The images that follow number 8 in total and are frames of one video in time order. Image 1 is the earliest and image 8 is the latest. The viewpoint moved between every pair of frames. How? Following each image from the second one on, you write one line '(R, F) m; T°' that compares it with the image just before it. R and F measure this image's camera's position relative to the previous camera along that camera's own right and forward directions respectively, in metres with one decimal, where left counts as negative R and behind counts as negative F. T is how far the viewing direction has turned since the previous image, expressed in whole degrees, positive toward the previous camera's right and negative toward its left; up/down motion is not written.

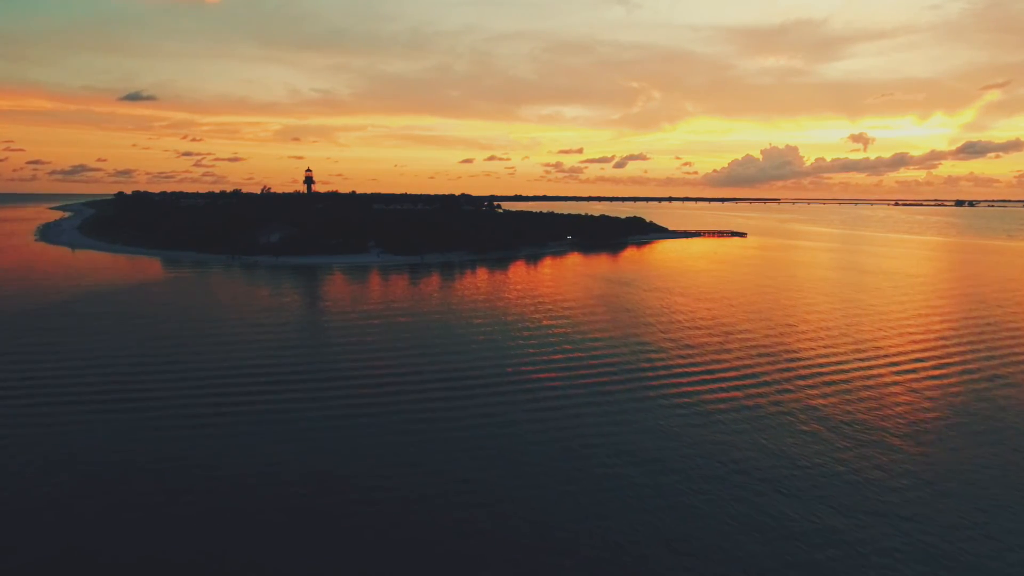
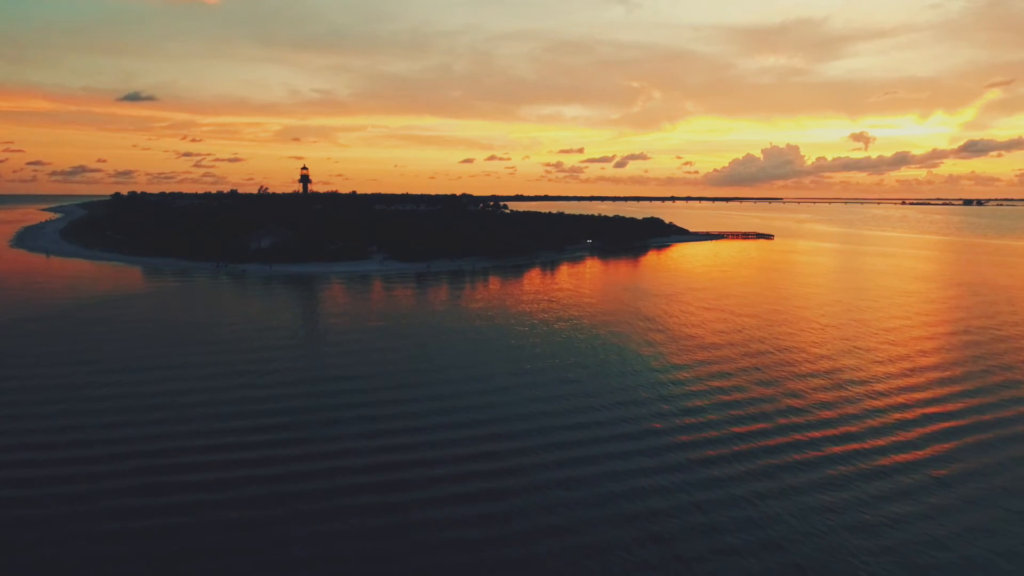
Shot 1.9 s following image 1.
(-1.1, +4.3) m; 0°
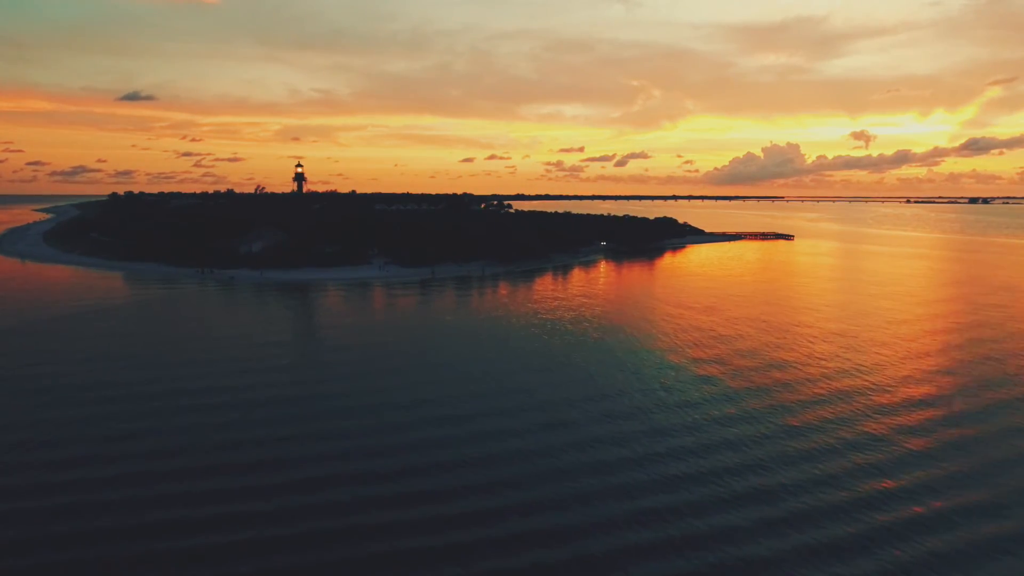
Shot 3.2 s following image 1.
(-0.7, +3.1) m; 0°
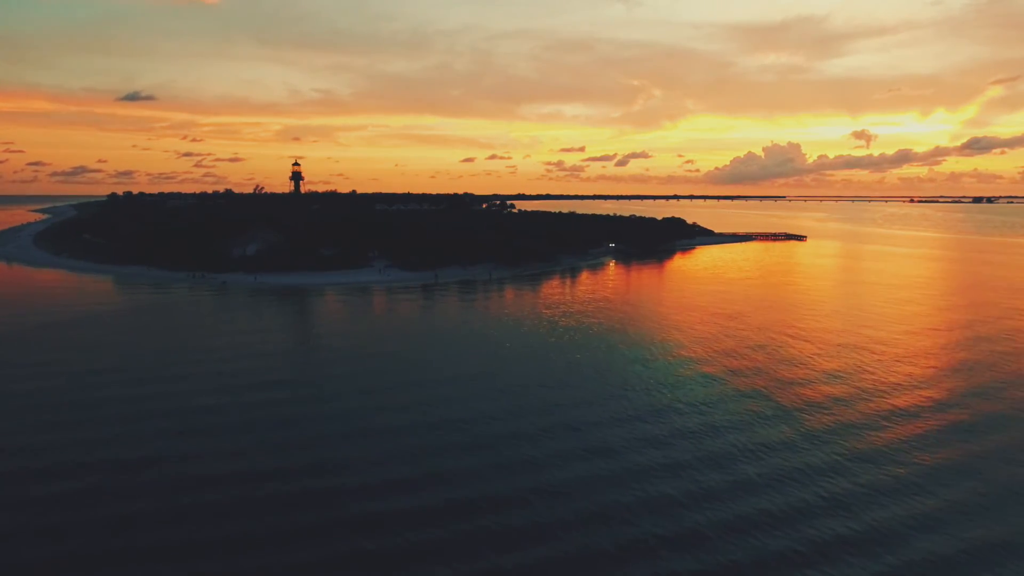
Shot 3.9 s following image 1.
(-0.4, +1.7) m; 0°
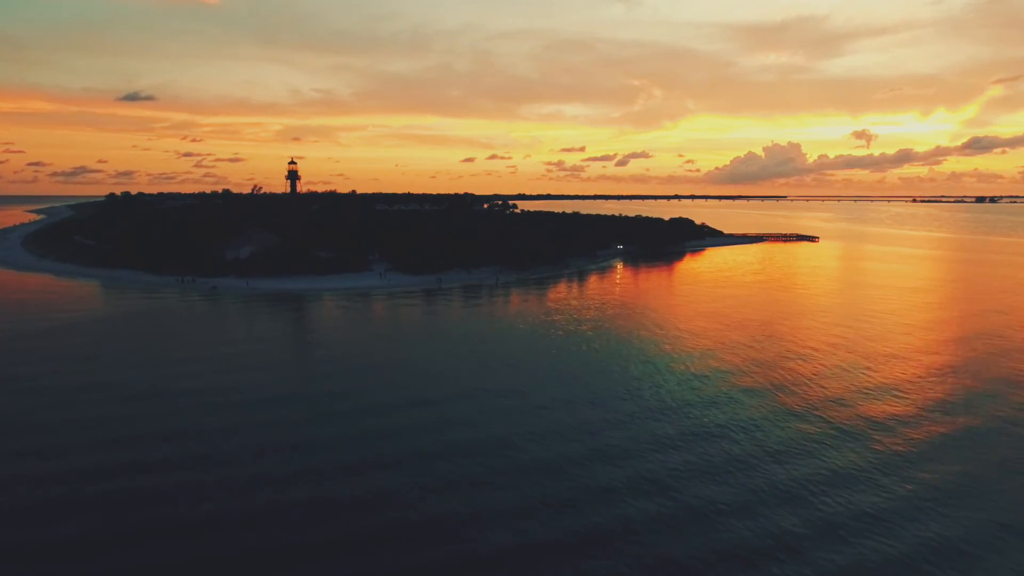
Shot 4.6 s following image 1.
(-0.3, +1.7) m; 0°
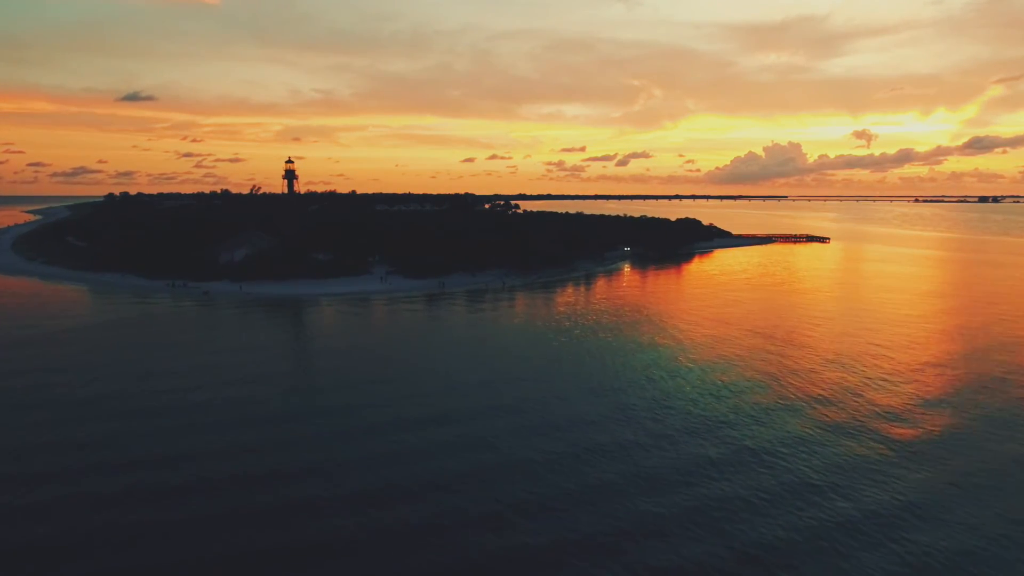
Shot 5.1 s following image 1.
(-0.3, +1.4) m; 0°
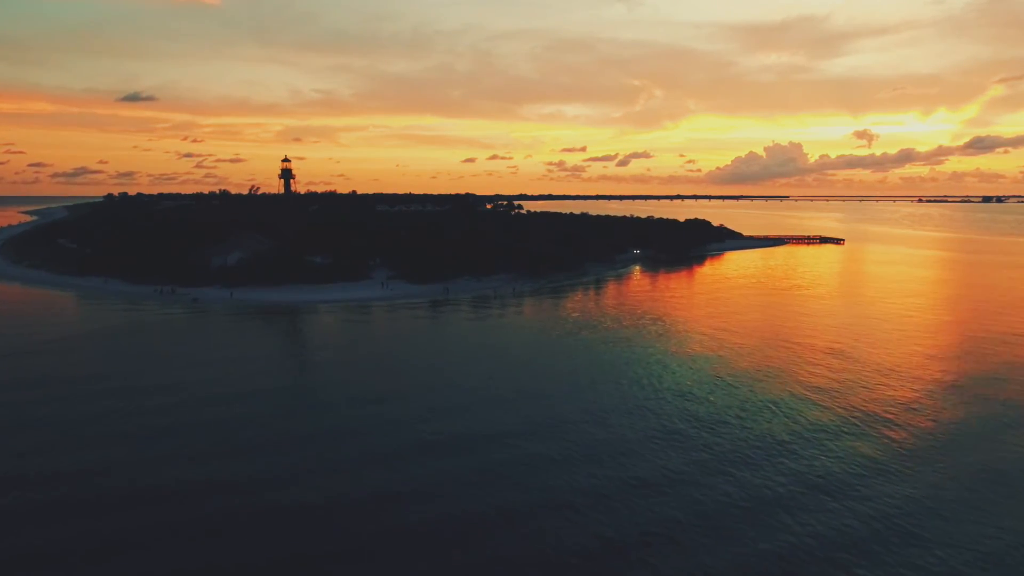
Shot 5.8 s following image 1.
(-0.4, +1.6) m; 0°
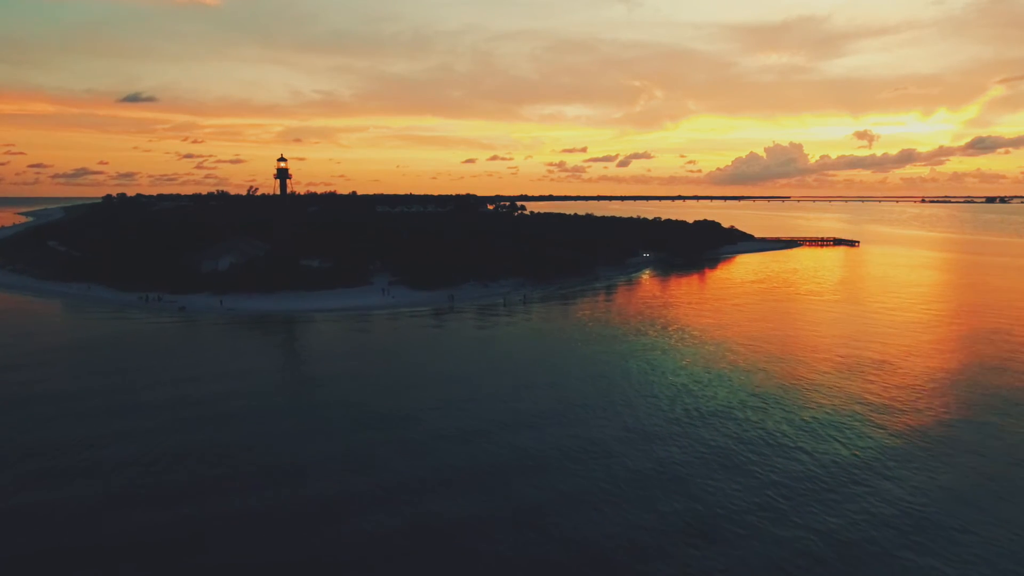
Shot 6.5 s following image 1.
(-0.3, +1.6) m; 0°
